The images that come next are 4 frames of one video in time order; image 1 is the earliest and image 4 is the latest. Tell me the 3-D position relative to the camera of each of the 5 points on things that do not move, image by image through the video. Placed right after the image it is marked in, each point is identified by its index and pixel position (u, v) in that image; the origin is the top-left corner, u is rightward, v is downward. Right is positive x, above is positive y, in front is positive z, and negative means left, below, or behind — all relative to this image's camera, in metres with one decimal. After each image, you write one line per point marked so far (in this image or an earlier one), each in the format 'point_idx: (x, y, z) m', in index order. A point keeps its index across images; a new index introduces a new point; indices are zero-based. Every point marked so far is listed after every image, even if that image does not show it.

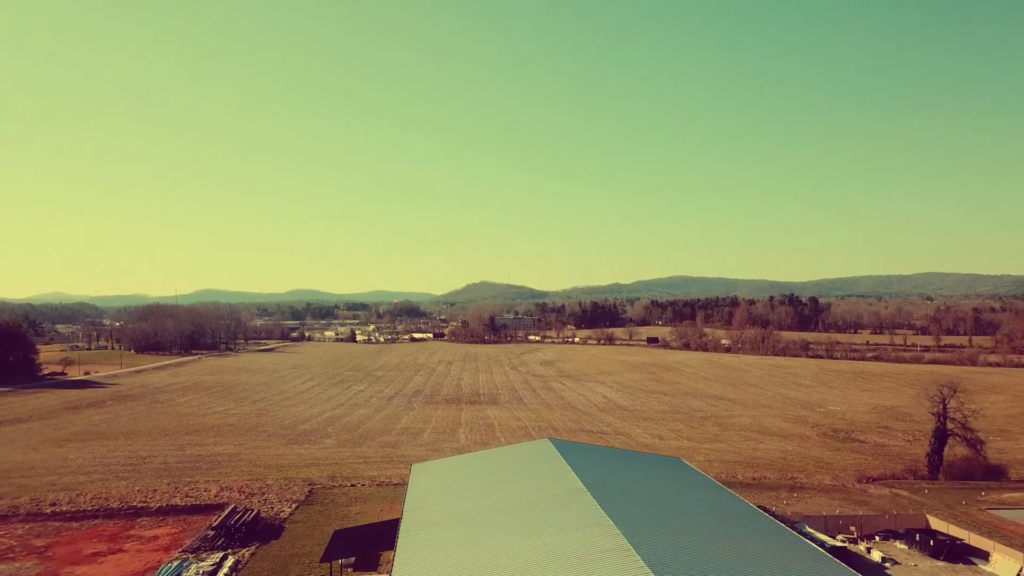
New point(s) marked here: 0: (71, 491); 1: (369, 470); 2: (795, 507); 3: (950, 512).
0: (-11.4, -5.3, +16.7) m
1: (-4.1, -5.3, +18.6) m
2: (+6.4, -5.0, +14.6) m
3: (+10.1, -5.2, +14.9) m
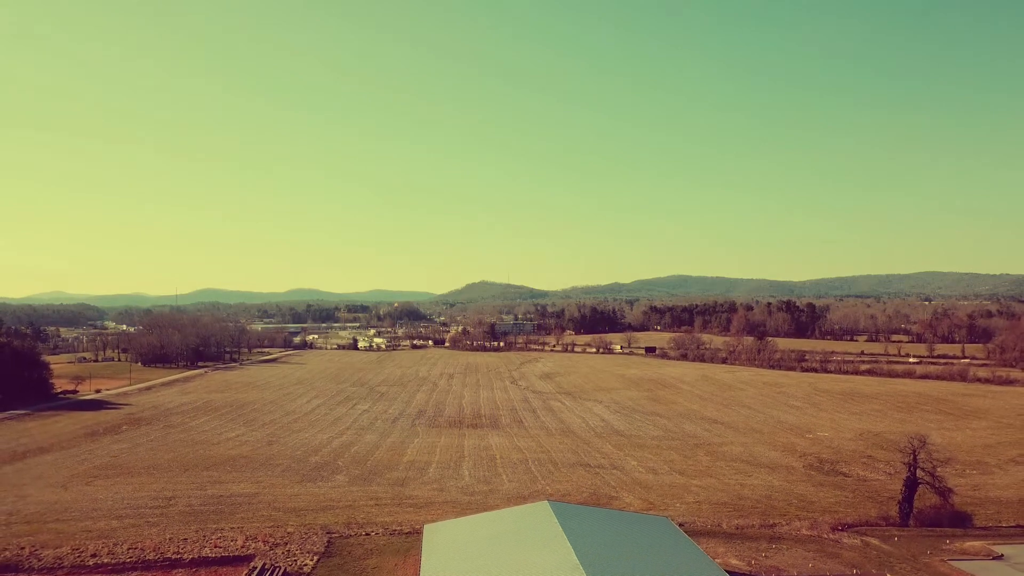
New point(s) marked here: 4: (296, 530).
0: (-11.4, -7.1, +18.1) m
1: (-4.1, -7.1, +20.0) m
2: (+6.5, -6.8, +16.0) m
3: (+10.2, -7.0, +16.3) m
4: (-6.3, -7.0, +18.6) m
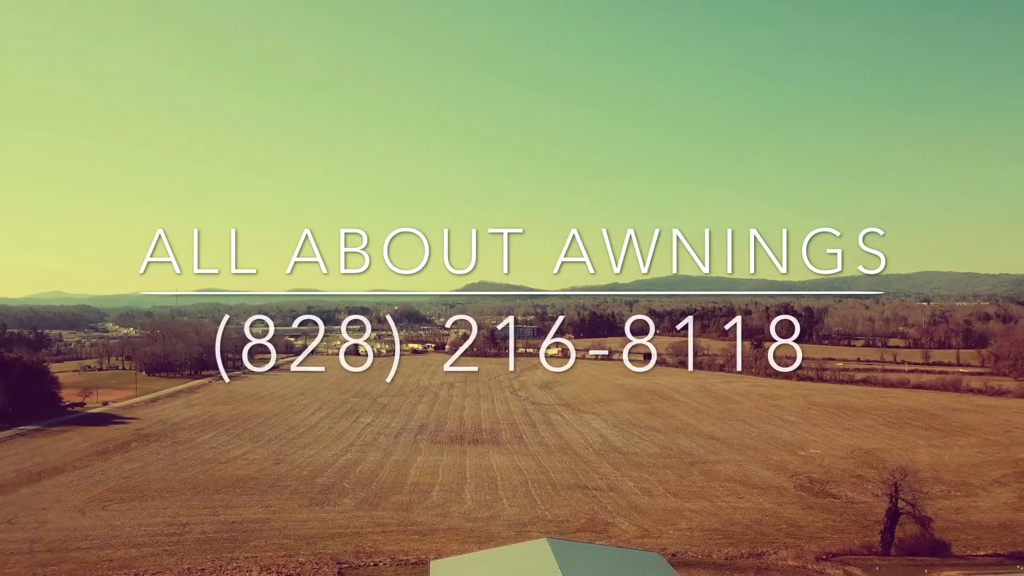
0: (-11.4, -8.3, +19.1) m
1: (-4.0, -8.3, +20.9) m
2: (+6.5, -8.0, +16.9) m
3: (+10.2, -8.2, +17.3) m
4: (-6.3, -8.2, +19.5) m
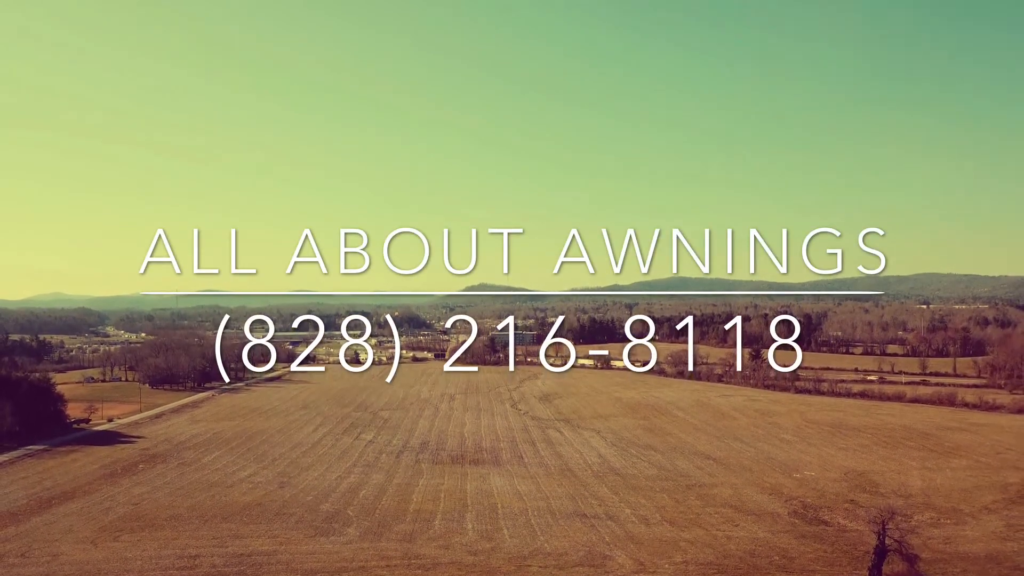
0: (-11.4, -9.8, +19.8) m
1: (-4.0, -9.8, +21.6) m
2: (+6.5, -9.5, +17.6) m
3: (+10.2, -9.7, +18.0) m
4: (-6.2, -9.7, +20.2) m
